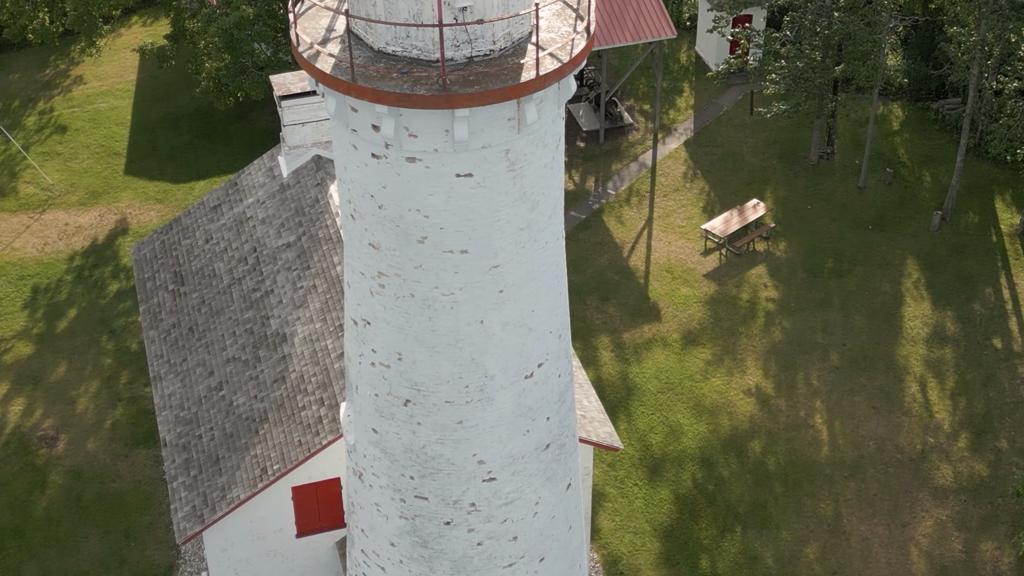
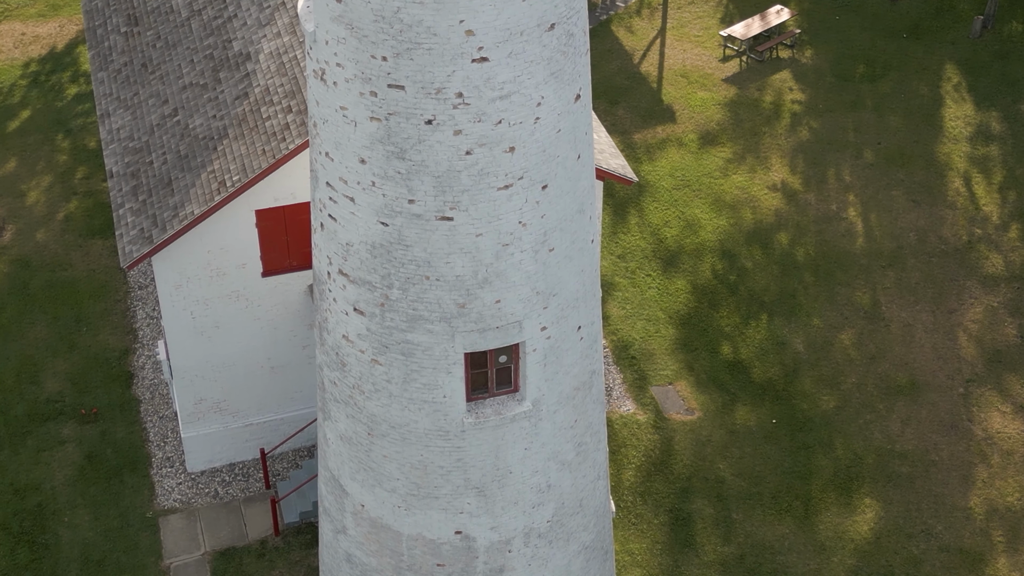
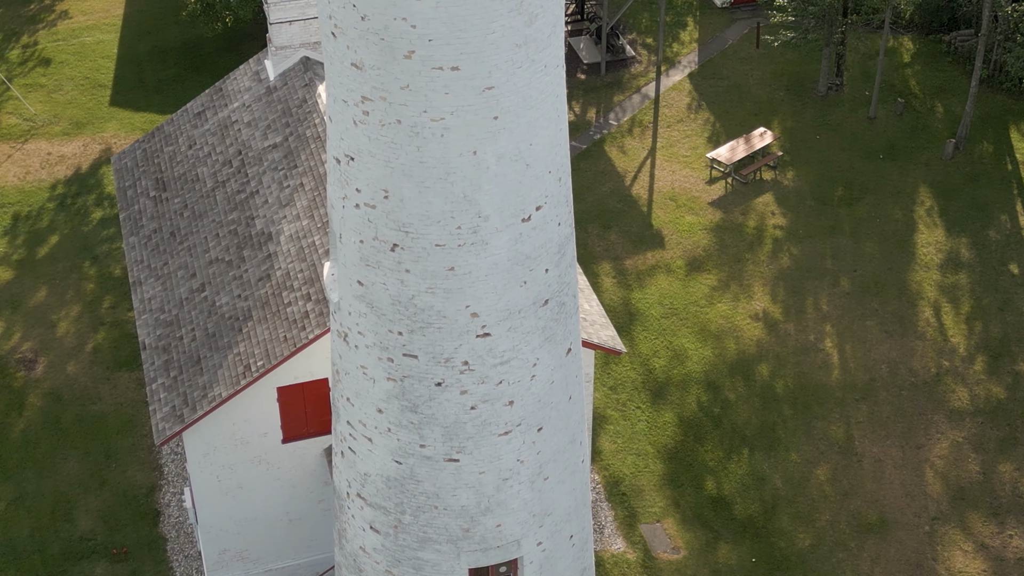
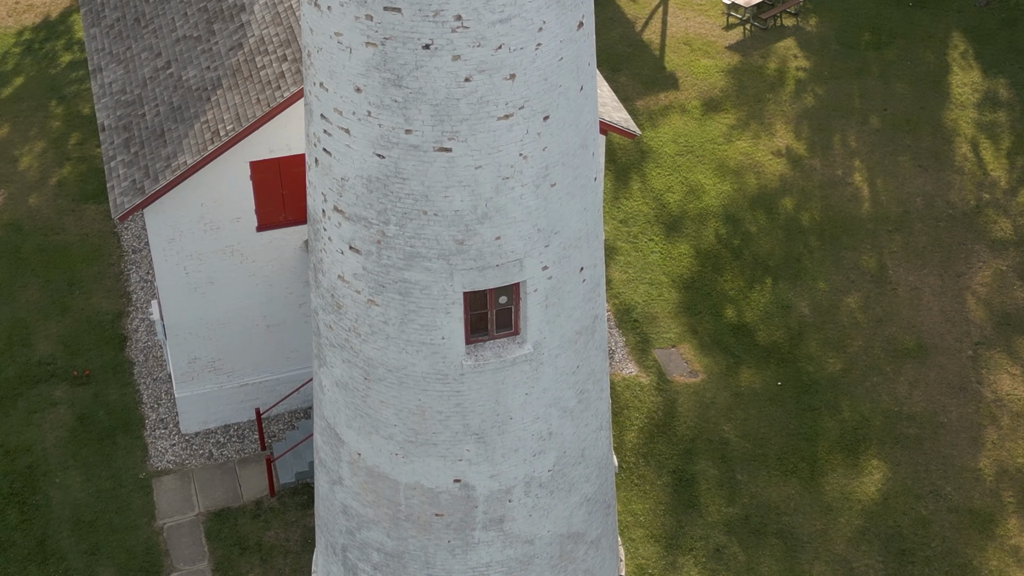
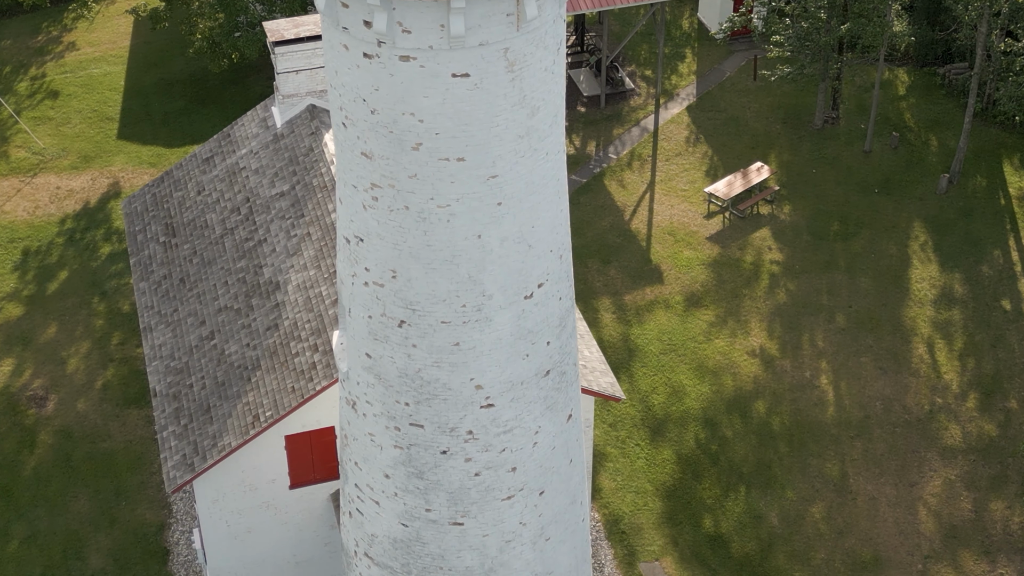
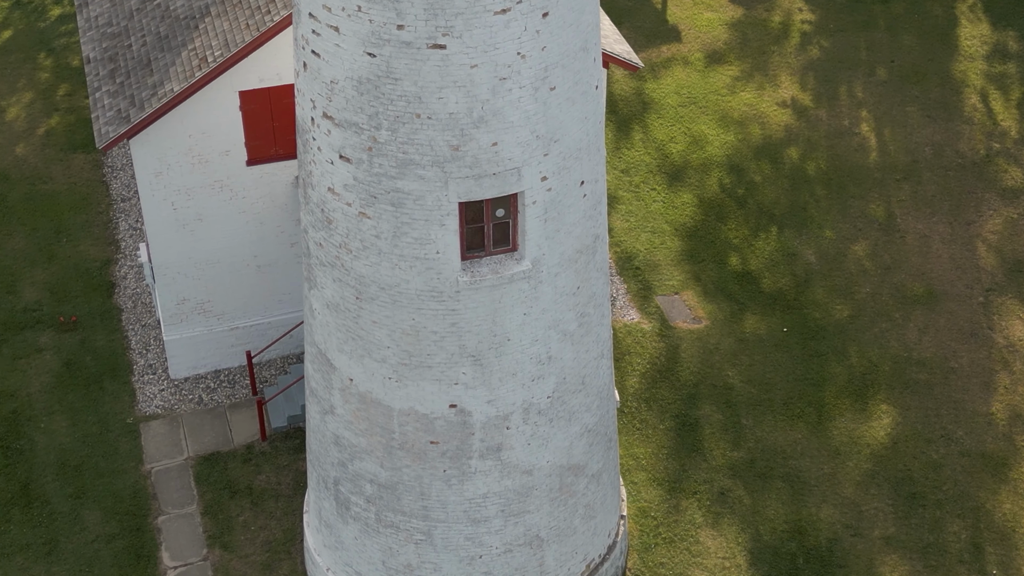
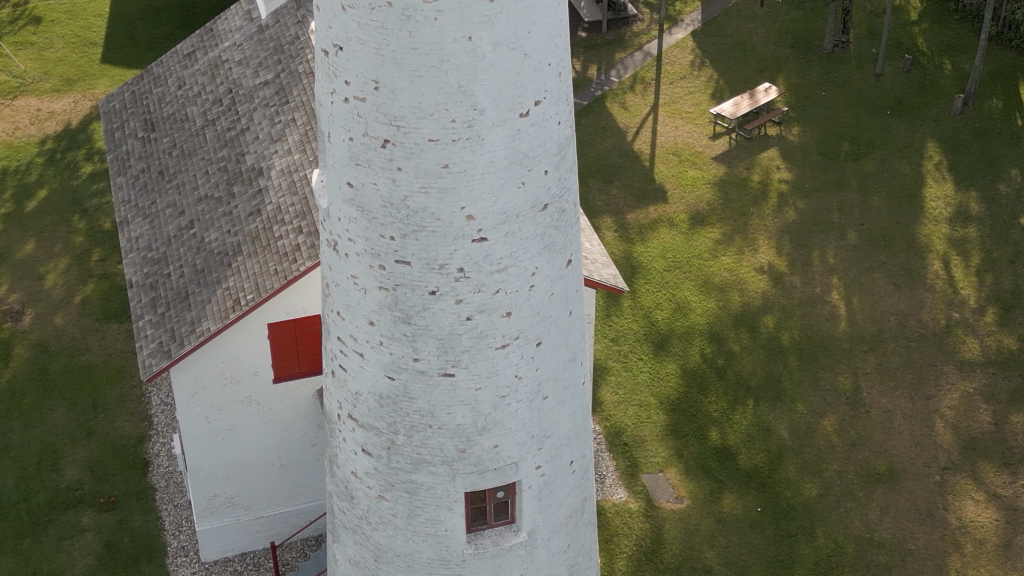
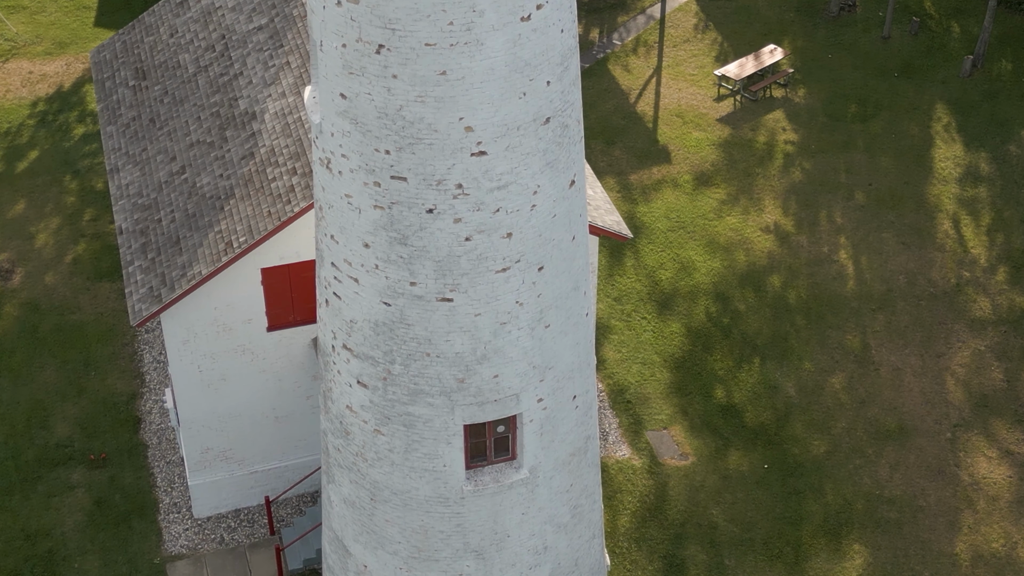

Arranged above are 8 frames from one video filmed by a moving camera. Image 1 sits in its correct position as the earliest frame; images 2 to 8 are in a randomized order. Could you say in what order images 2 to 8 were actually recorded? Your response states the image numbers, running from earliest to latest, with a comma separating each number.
5, 3, 7, 8, 2, 4, 6
